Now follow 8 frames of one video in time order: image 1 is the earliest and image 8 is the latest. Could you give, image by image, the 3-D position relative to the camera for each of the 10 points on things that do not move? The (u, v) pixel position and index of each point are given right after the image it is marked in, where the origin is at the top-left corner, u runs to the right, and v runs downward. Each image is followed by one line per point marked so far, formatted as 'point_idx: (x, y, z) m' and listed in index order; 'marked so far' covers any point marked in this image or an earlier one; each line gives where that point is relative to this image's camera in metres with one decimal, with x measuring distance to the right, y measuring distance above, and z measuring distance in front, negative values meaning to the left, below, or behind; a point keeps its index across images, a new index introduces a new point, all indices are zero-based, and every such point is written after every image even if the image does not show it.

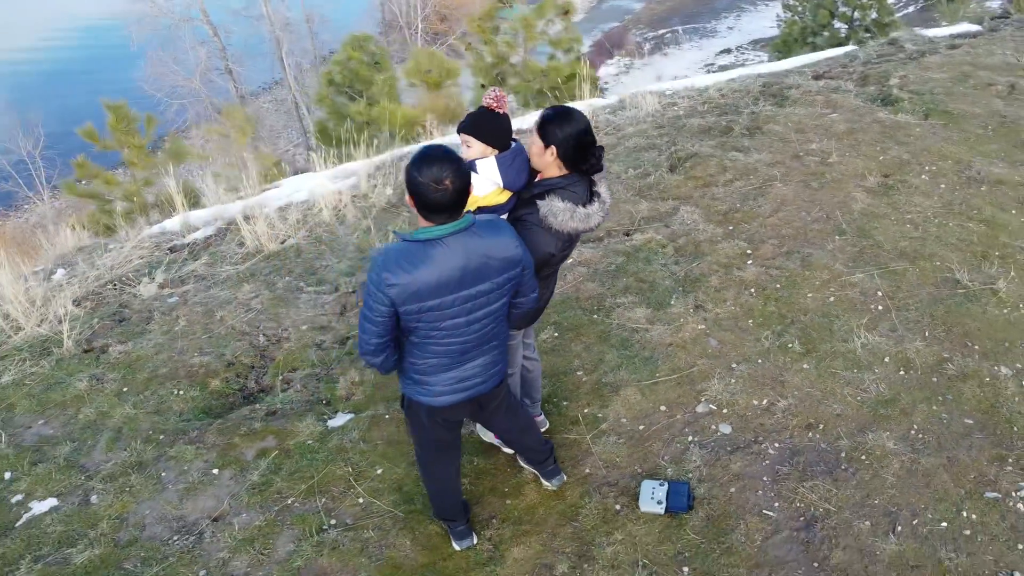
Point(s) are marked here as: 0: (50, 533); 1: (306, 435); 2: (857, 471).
0: (-1.2, -0.6, +2.1) m
1: (-0.6, -0.4, +2.2) m
2: (+0.8, -0.4, +1.8) m
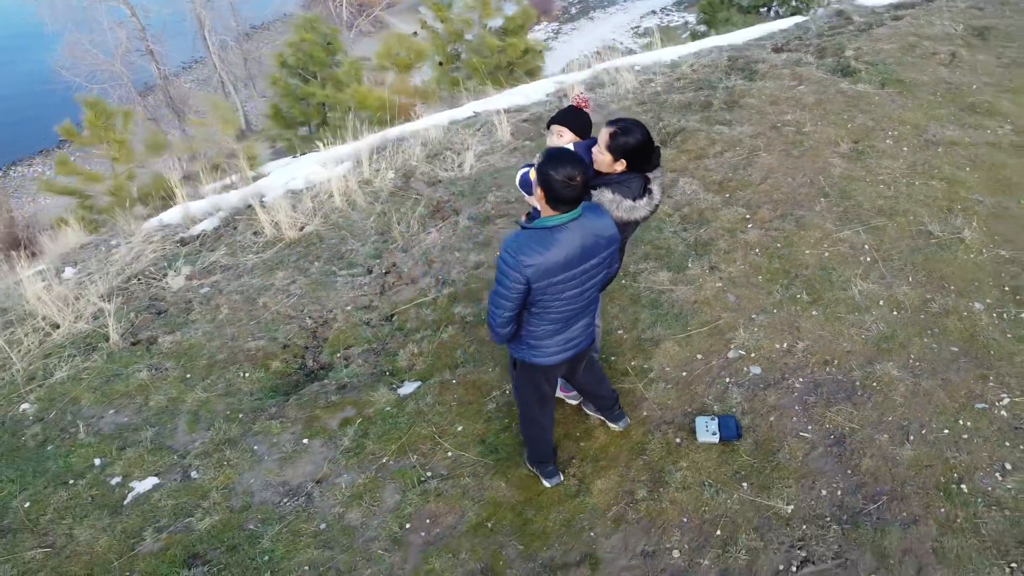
0: (-1.0, -0.6, +2.3) m
1: (-0.4, -0.4, +2.5) m
2: (+1.0, -0.3, +2.2) m
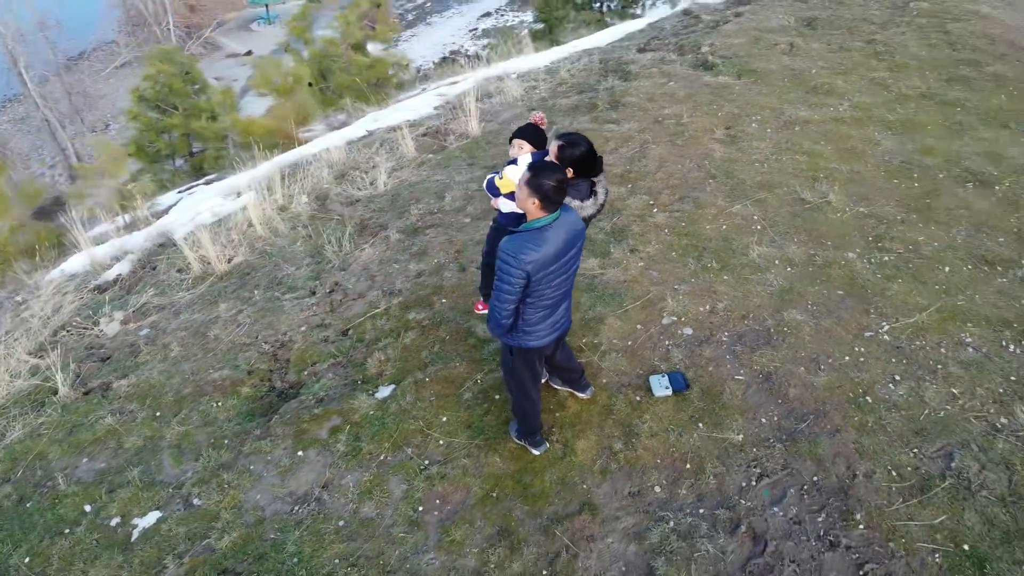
0: (-1.0, -0.7, +2.4) m
1: (-0.5, -0.4, +2.7) m
2: (+0.9, -0.2, +2.6) m
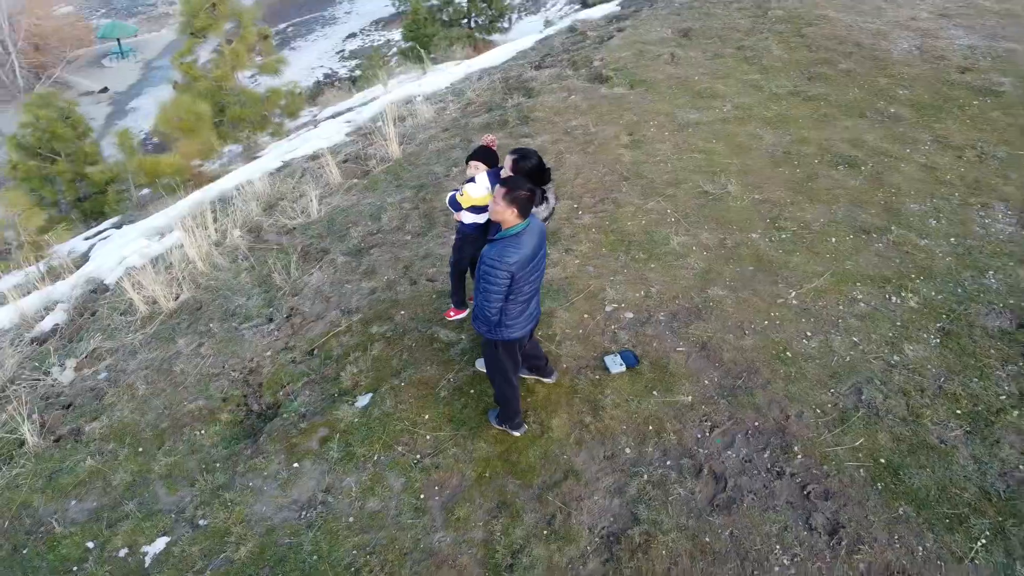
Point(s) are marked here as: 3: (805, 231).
0: (-1.0, -0.8, +2.6) m
1: (-0.6, -0.5, +2.9) m
2: (+0.8, -0.1, +3.0) m
3: (+1.2, +0.2, +3.4) m
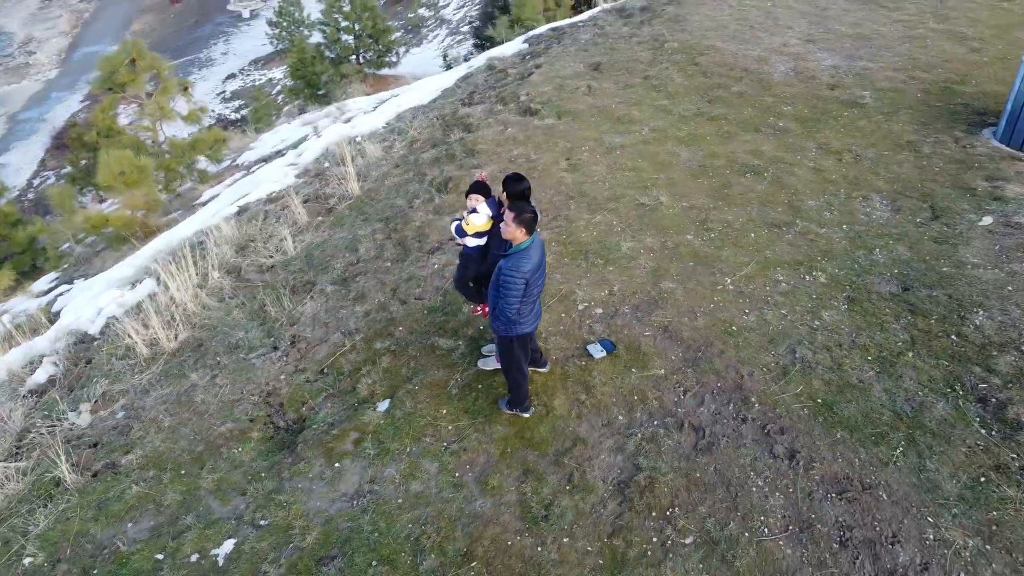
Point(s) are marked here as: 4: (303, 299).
0: (-0.9, -1.0, +3.0) m
1: (-0.6, -0.6, +3.4) m
2: (+0.7, -0.1, +3.7) m
3: (+1.1, +0.3, +4.1) m
4: (-1.1, -0.1, +4.3) m
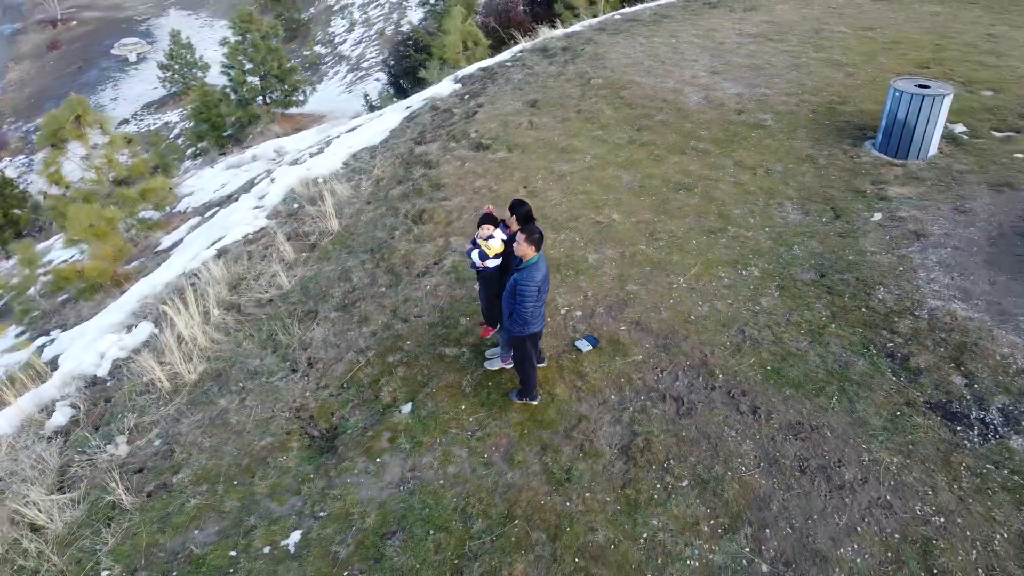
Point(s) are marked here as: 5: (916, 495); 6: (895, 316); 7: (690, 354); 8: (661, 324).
0: (-0.8, -1.1, +3.5) m
1: (-0.5, -0.6, +3.9) m
2: (+0.7, -0.1, +4.4) m
3: (+1.0, +0.3, +4.9) m
4: (-1.2, -0.2, +4.8) m
5: (+1.6, -0.8, +3.1) m
6: (+1.9, -0.1, +4.0) m
7: (+0.9, -0.3, +4.0) m
8: (+0.8, -0.2, +4.2) m
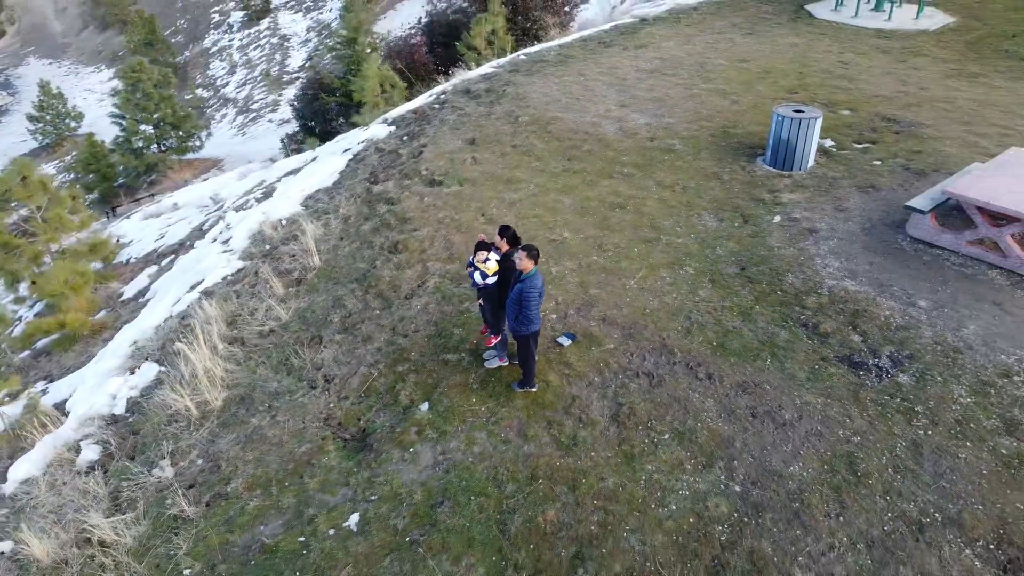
0: (-0.7, -1.2, +4.2) m
1: (-0.5, -0.7, +4.7) m
2: (+0.6, -0.1, +5.3) m
3: (+0.8, +0.3, +5.9) m
4: (-1.3, -0.4, +5.5) m
5: (+1.7, -0.7, +4.2) m
6: (+1.8, 0.0, +5.2) m
7: (+0.8, -0.3, +4.9) m
8: (+0.7, -0.2, +5.1) m
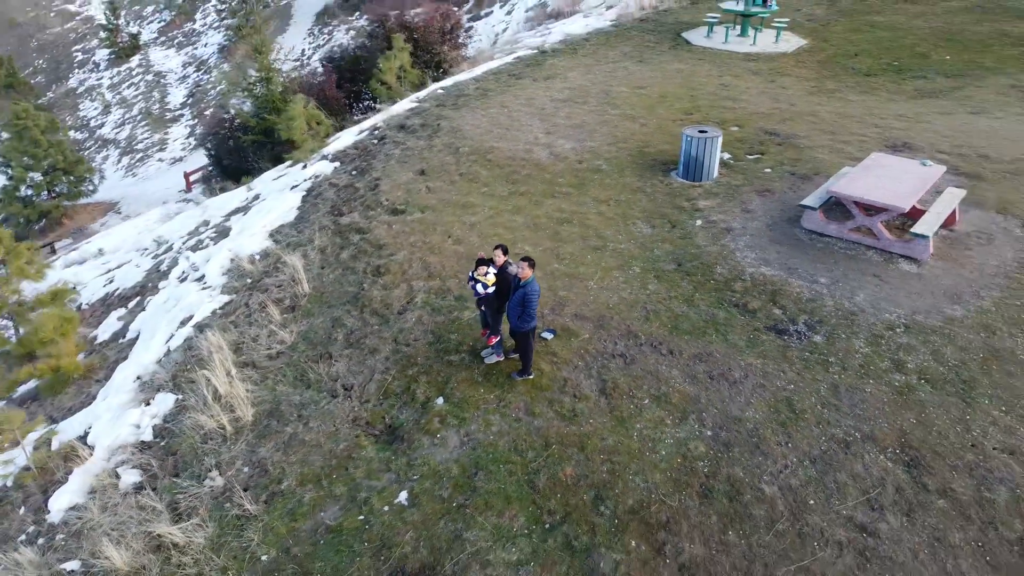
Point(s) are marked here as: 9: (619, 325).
0: (-0.5, -1.2, +5.0) m
1: (-0.5, -0.8, +5.6) m
2: (+0.4, -0.1, +6.4) m
3: (+0.5, +0.3, +7.0) m
4: (-1.4, -0.6, +6.2) m
5: (+1.8, -0.6, +5.4) m
6: (+1.7, 0.0, +6.4) m
7: (+0.8, -0.3, +6.0) m
8: (+0.6, -0.2, +6.2) m
9: (+0.8, -0.3, +6.0) m
